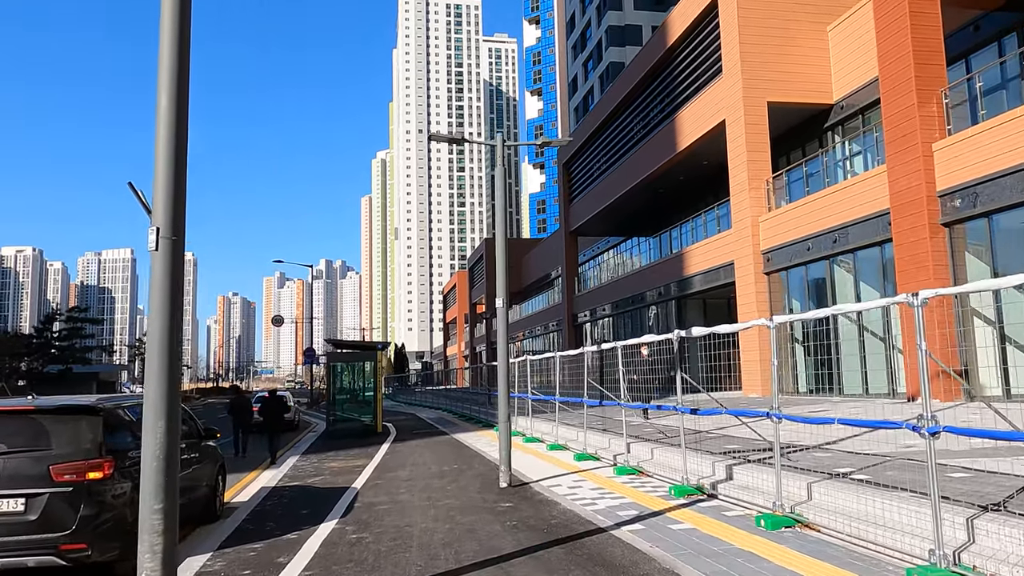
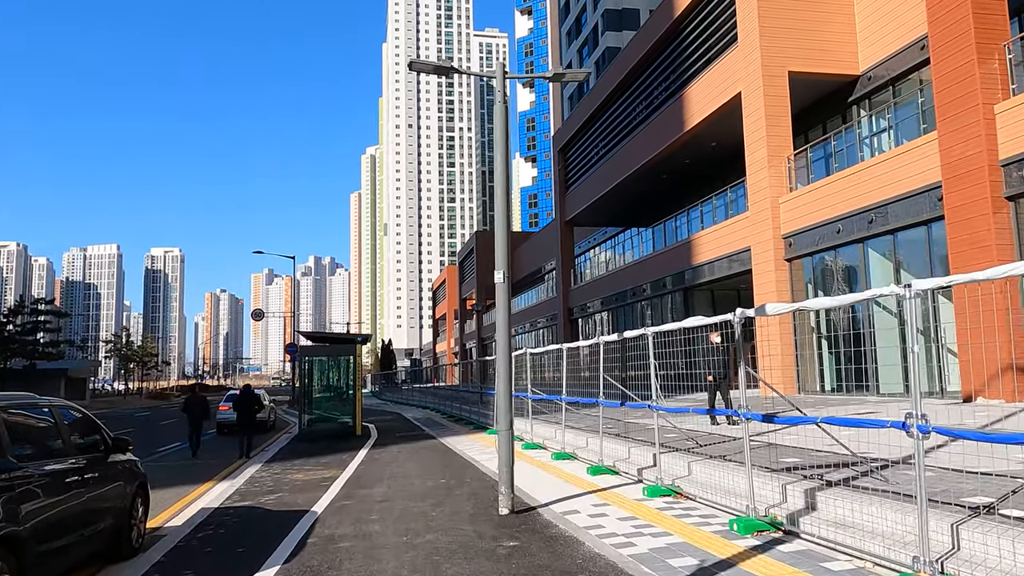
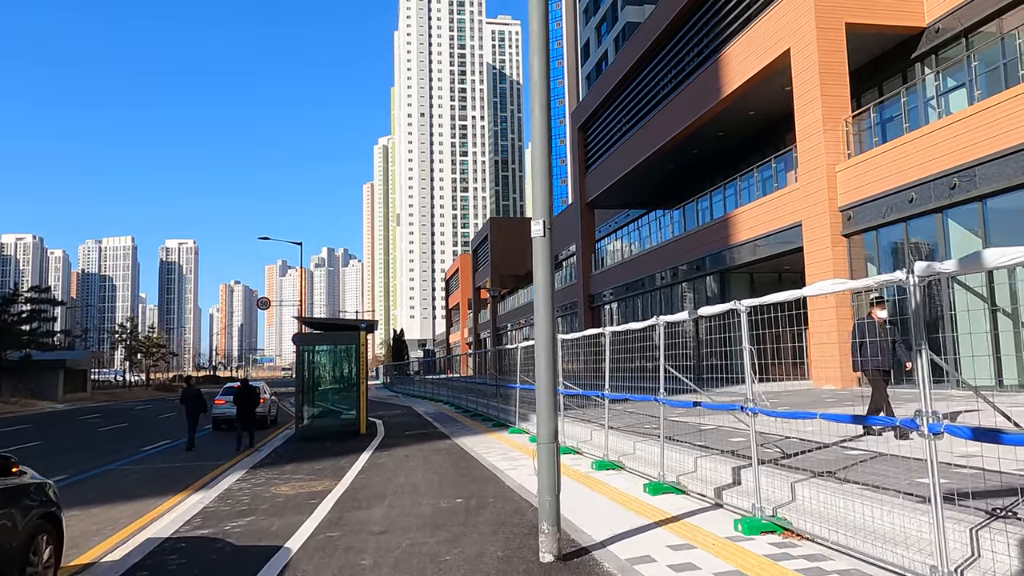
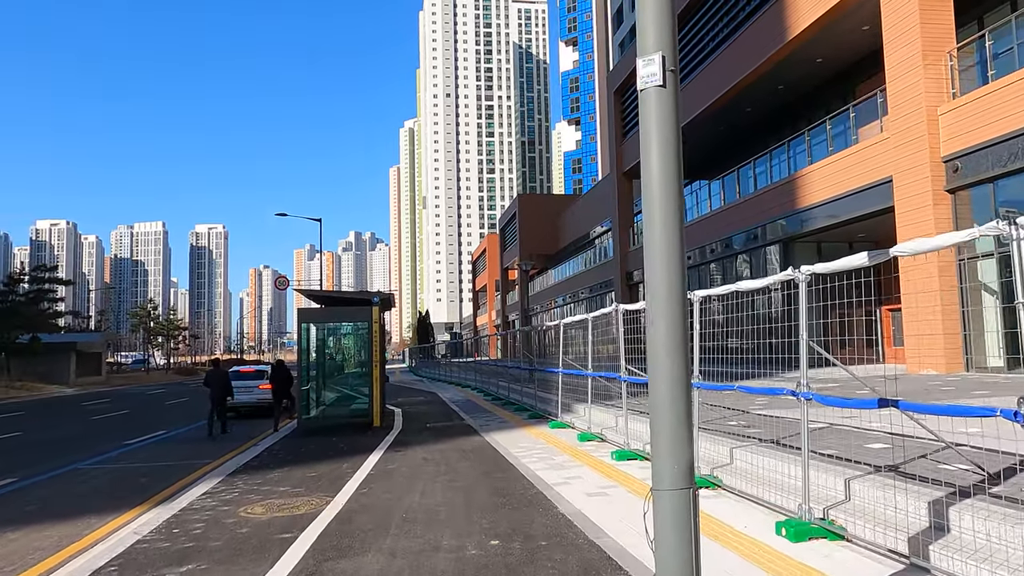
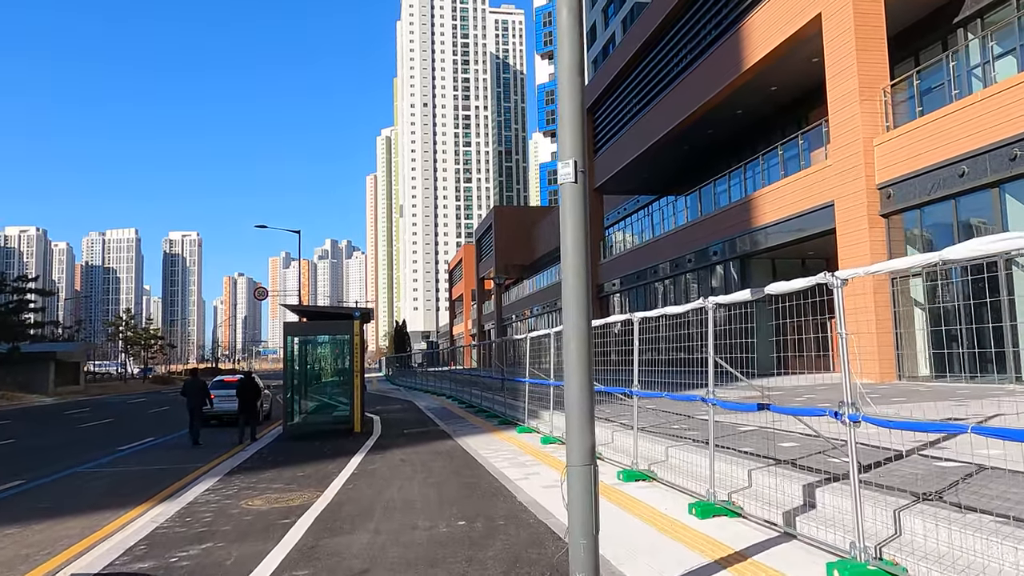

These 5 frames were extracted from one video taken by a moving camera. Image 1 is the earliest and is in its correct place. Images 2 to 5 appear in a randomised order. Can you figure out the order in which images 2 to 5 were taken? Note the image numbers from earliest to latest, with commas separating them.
2, 3, 5, 4
